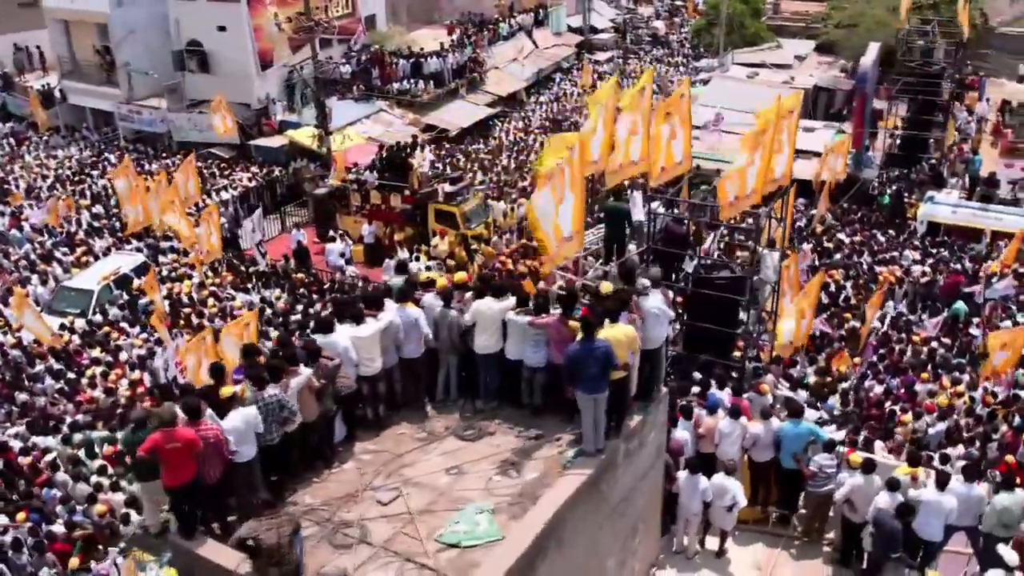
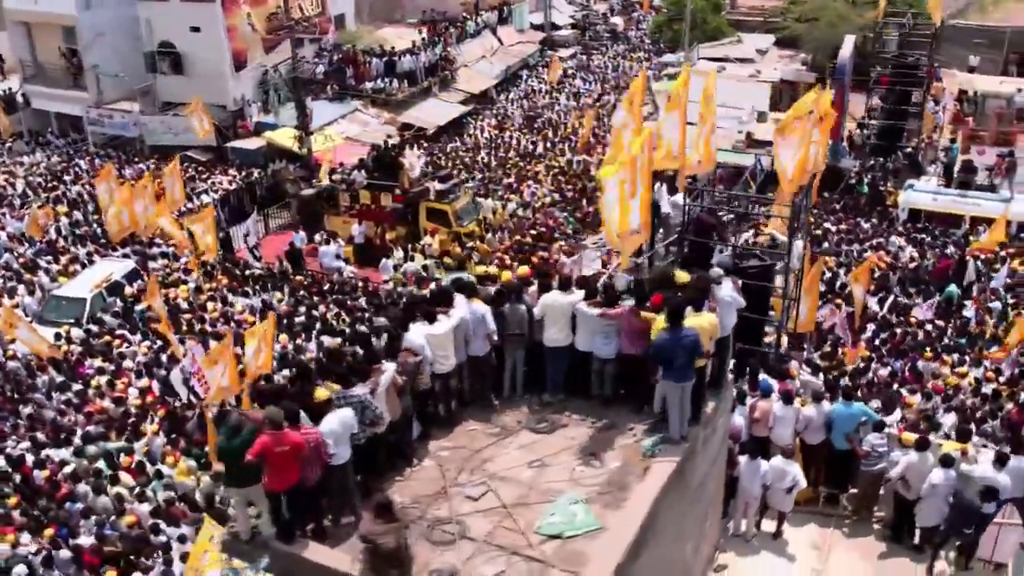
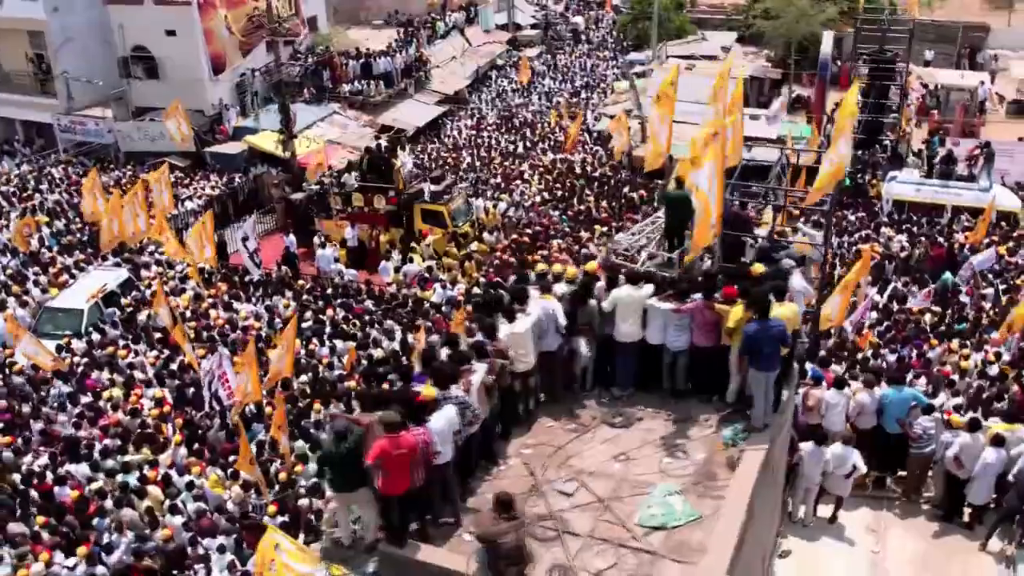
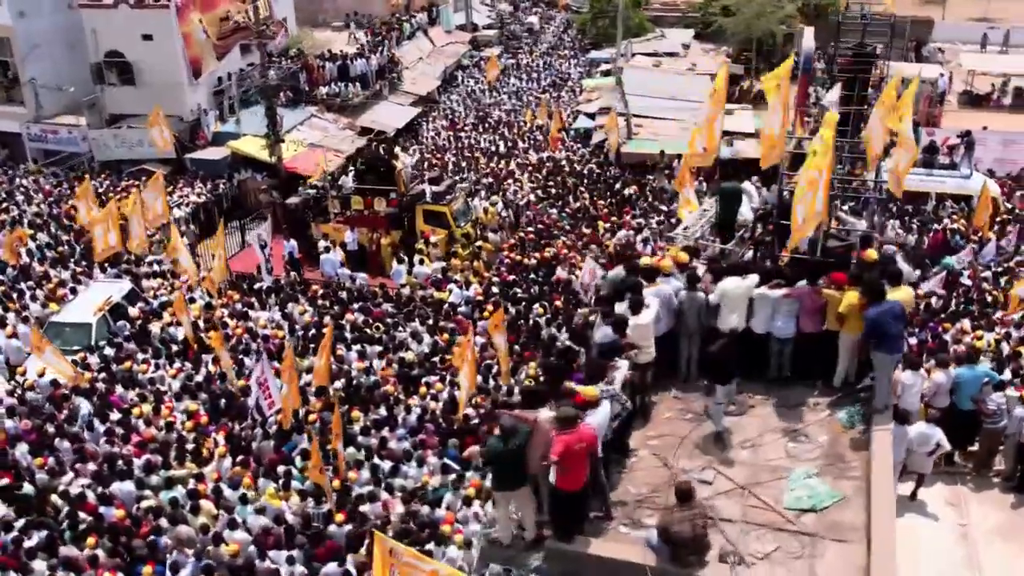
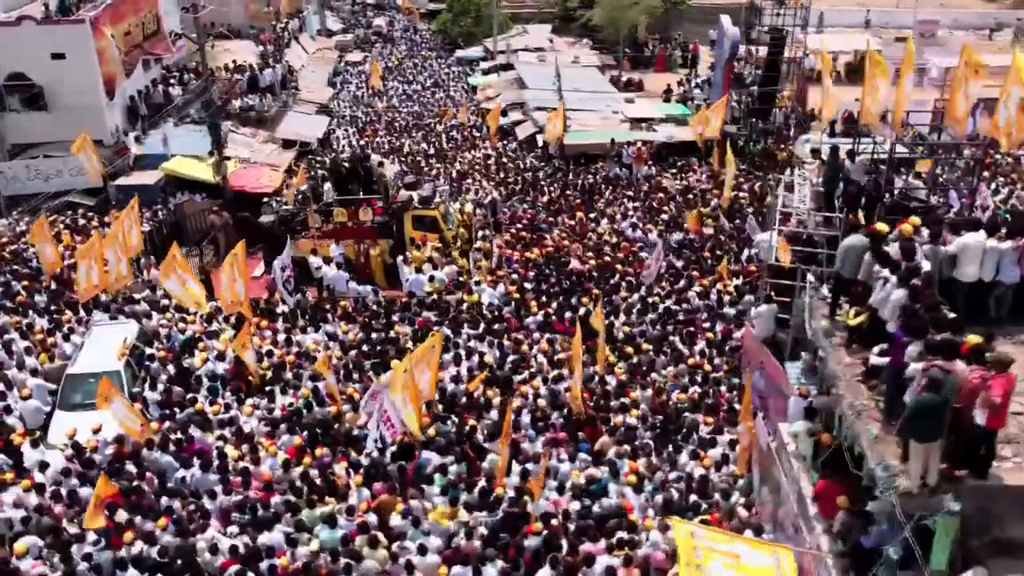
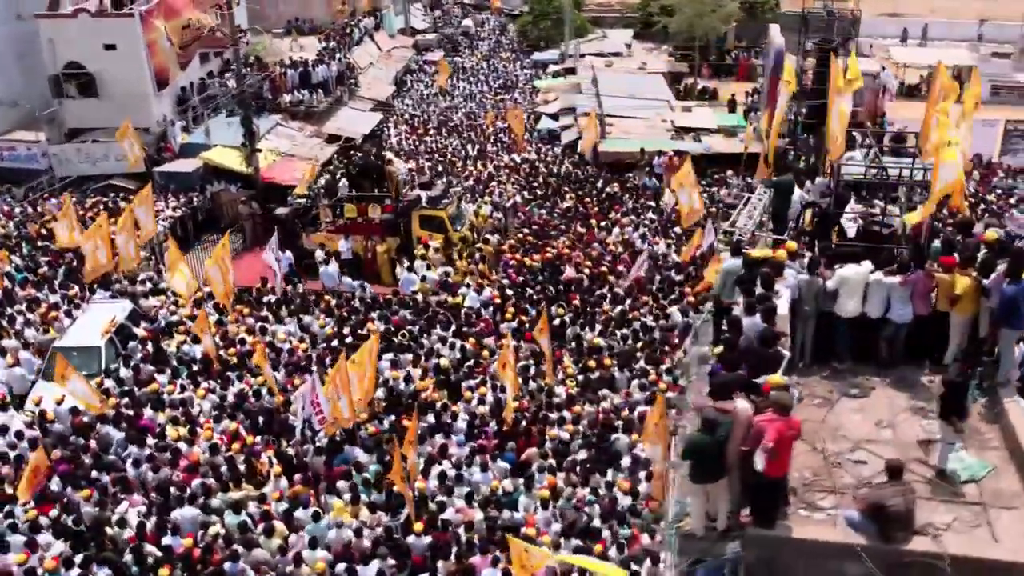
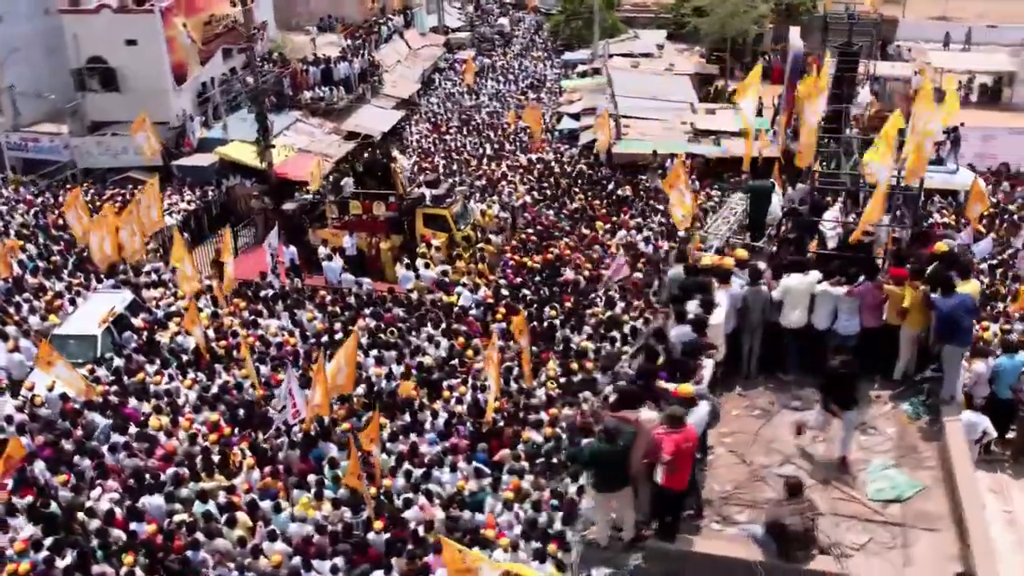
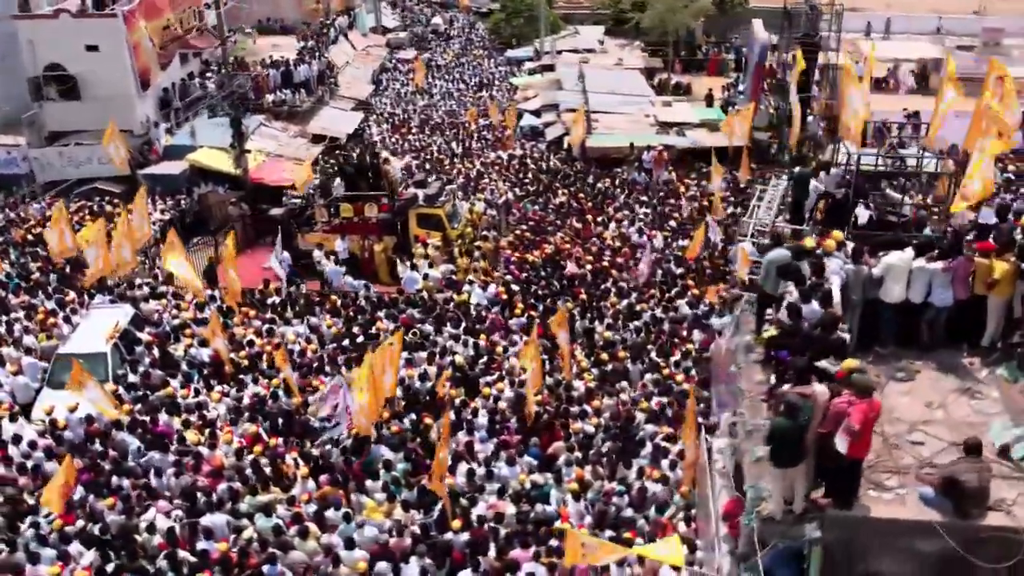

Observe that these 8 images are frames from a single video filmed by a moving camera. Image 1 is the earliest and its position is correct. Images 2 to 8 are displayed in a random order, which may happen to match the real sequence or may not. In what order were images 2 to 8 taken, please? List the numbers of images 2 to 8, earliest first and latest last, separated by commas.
2, 3, 4, 7, 6, 8, 5
